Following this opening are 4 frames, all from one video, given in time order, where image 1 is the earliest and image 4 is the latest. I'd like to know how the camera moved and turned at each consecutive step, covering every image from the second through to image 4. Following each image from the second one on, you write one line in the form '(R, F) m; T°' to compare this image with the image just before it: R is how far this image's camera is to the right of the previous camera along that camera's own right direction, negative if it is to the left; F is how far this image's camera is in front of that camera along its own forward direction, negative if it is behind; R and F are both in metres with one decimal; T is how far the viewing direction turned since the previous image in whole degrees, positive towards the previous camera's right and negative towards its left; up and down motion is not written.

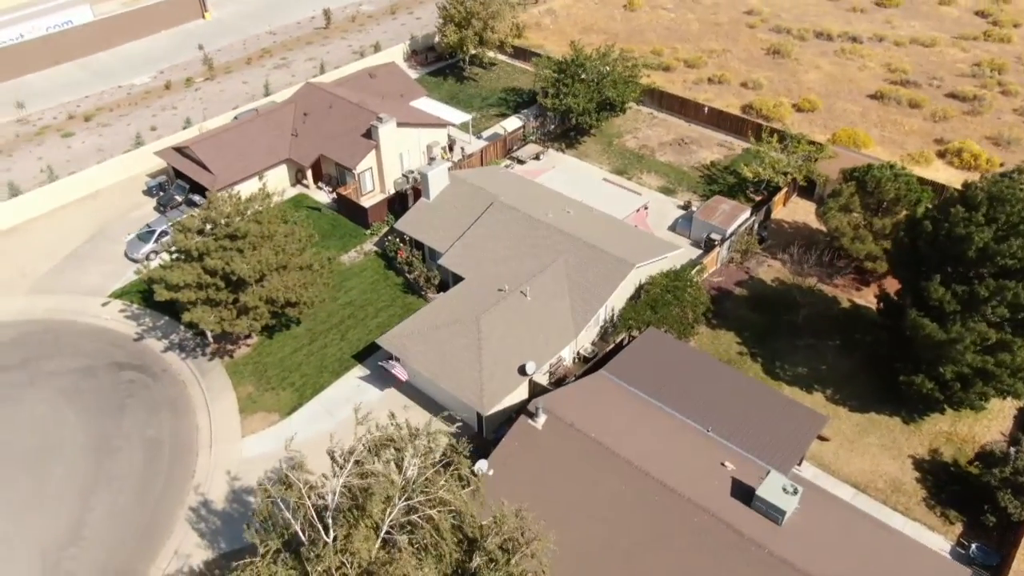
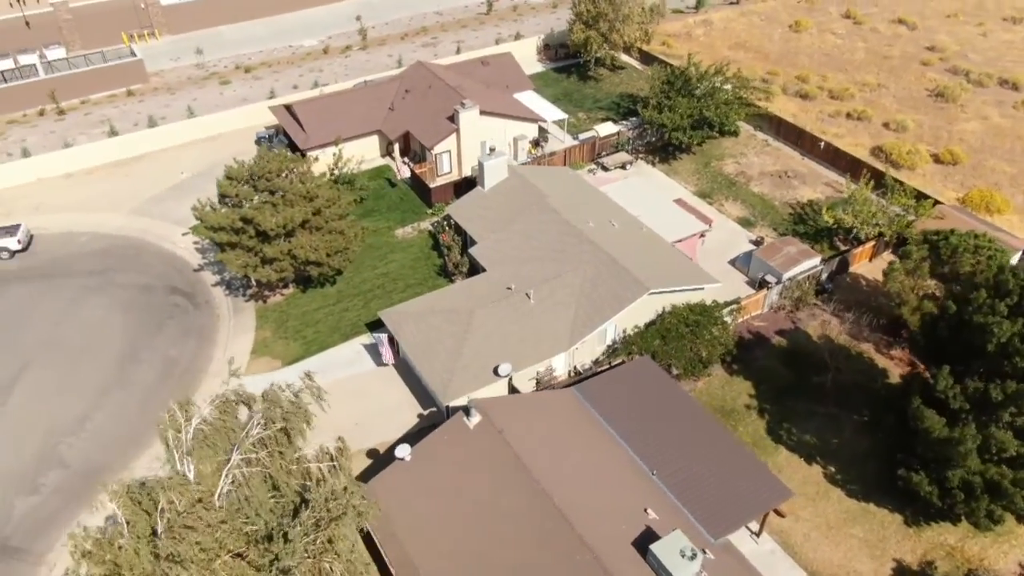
(+7.2, +1.1) m; -13°
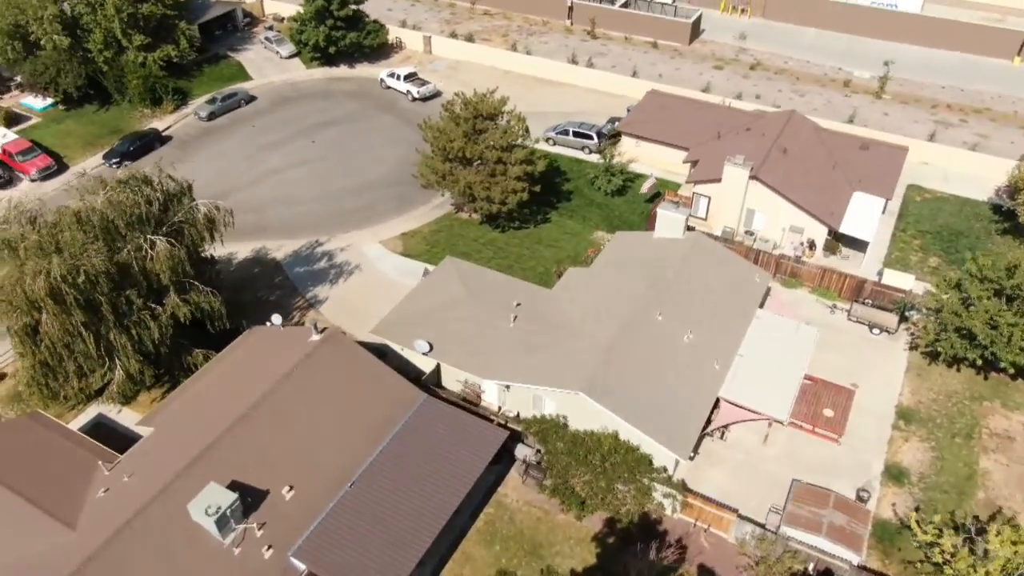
(+20.8, +9.7) m; -44°
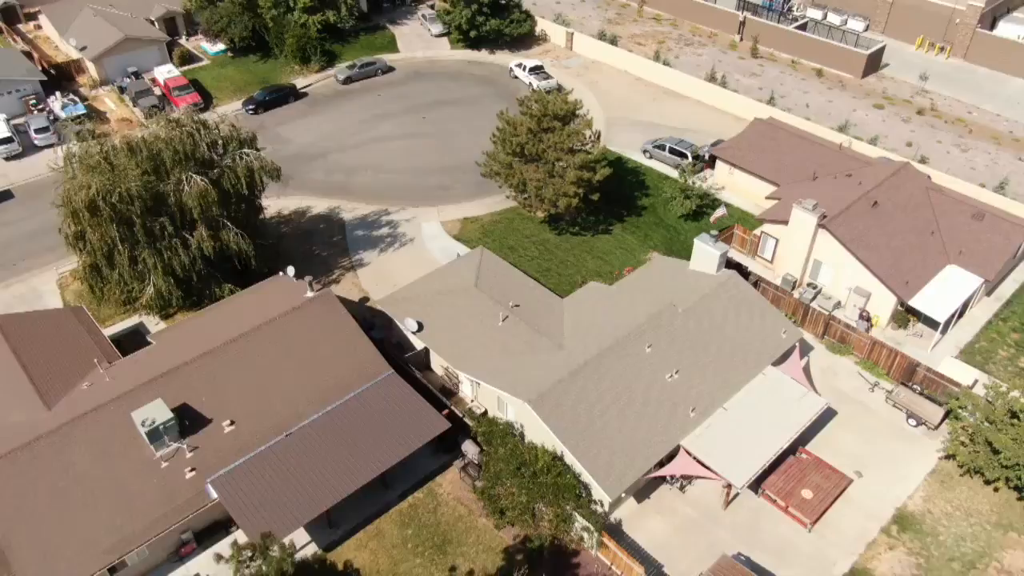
(+7.7, +1.1) m; -14°
